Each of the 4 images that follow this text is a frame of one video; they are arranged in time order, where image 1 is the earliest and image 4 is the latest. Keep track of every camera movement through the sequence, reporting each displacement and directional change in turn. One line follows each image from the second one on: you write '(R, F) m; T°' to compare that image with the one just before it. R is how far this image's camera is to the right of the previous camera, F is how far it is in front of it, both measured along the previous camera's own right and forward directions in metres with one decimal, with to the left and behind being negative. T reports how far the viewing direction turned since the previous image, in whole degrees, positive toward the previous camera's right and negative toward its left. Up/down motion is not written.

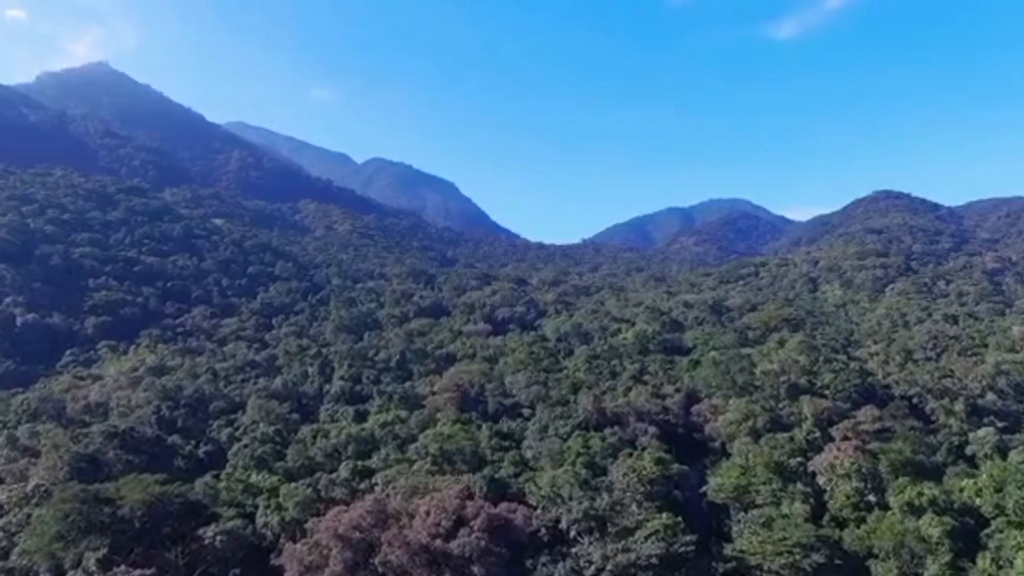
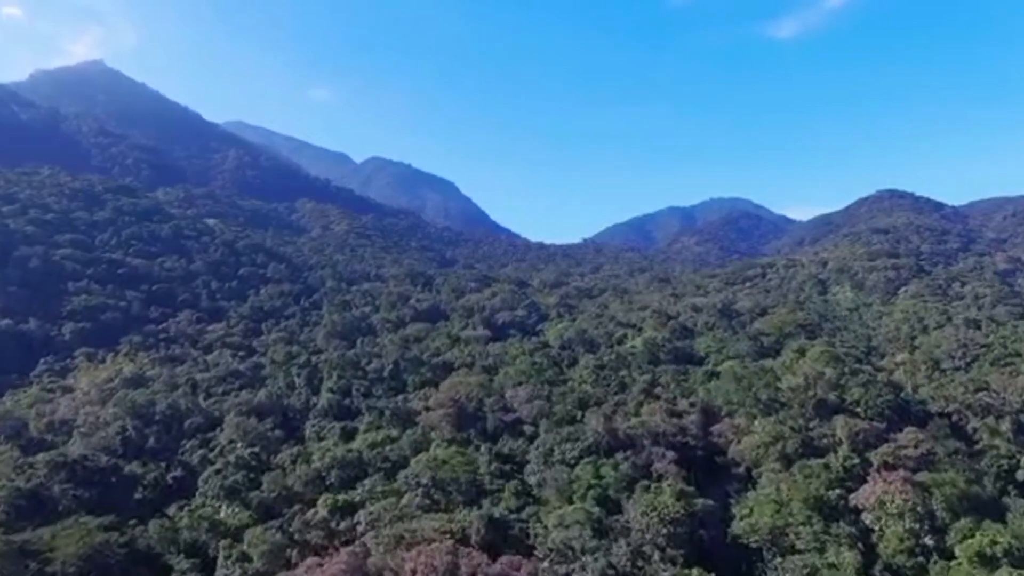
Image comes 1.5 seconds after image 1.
(-0.1, +3.7) m; 0°
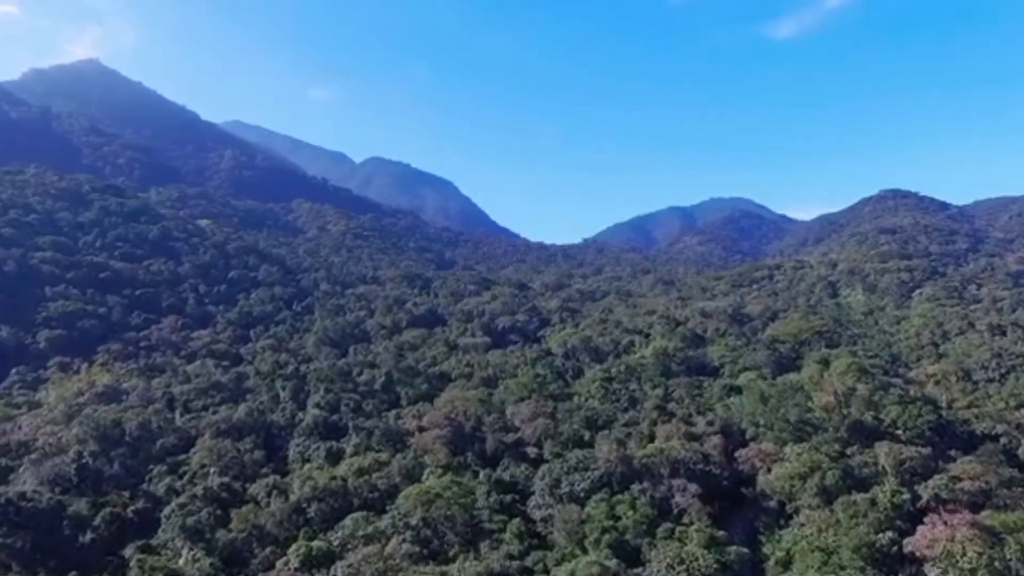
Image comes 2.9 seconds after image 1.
(-0.1, +3.8) m; 0°
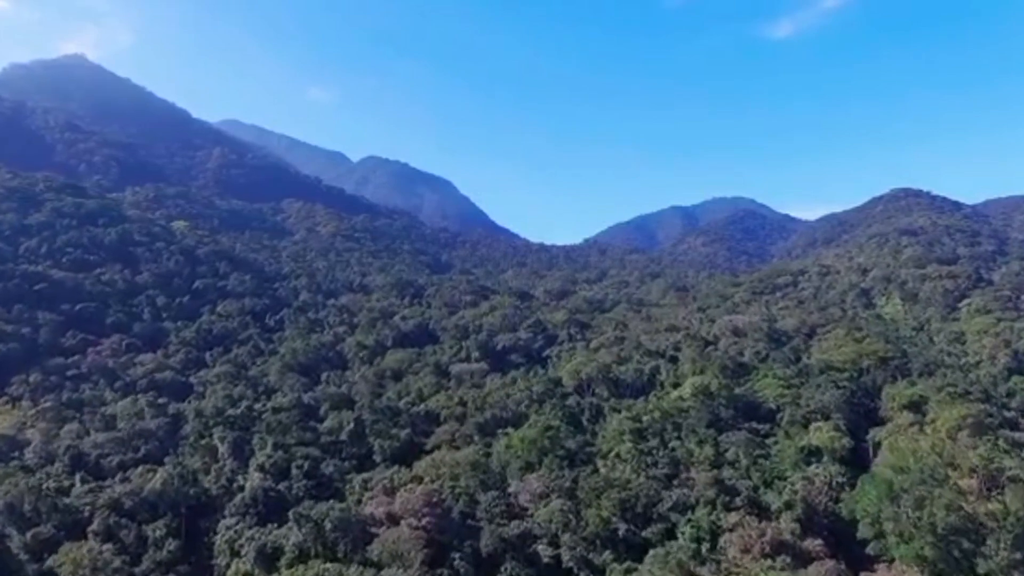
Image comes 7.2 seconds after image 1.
(-0.2, +11.1) m; 0°
